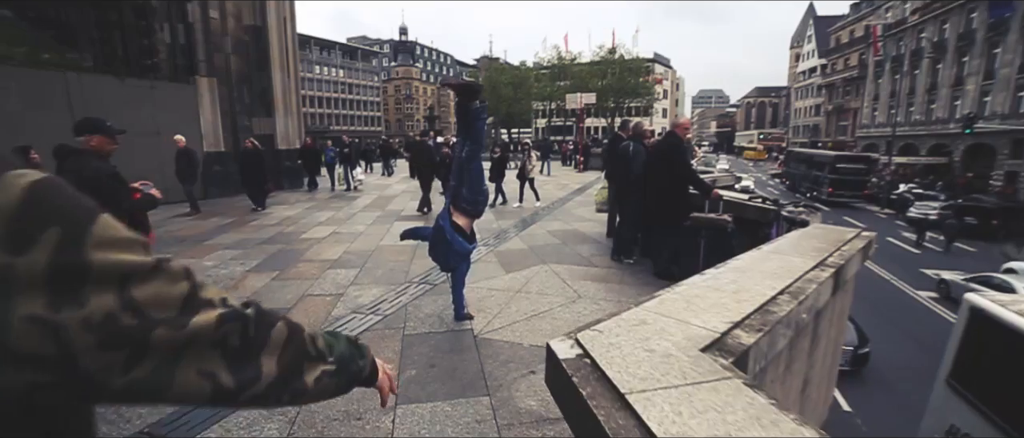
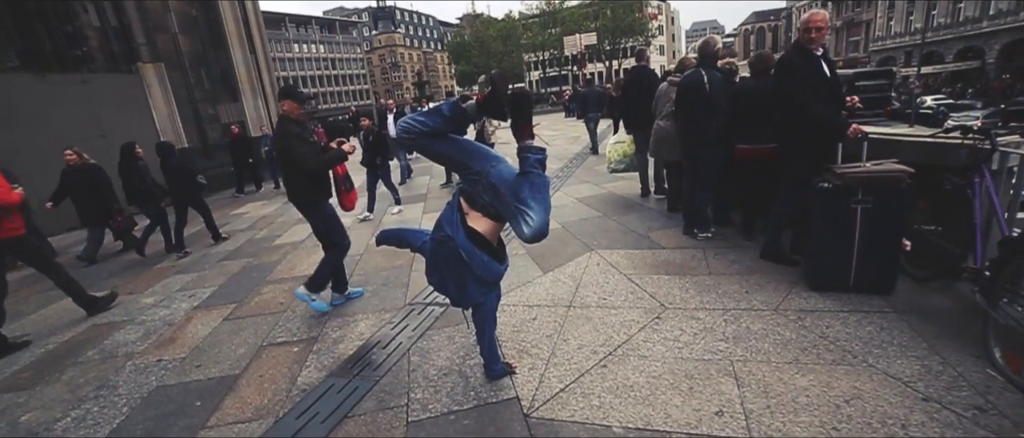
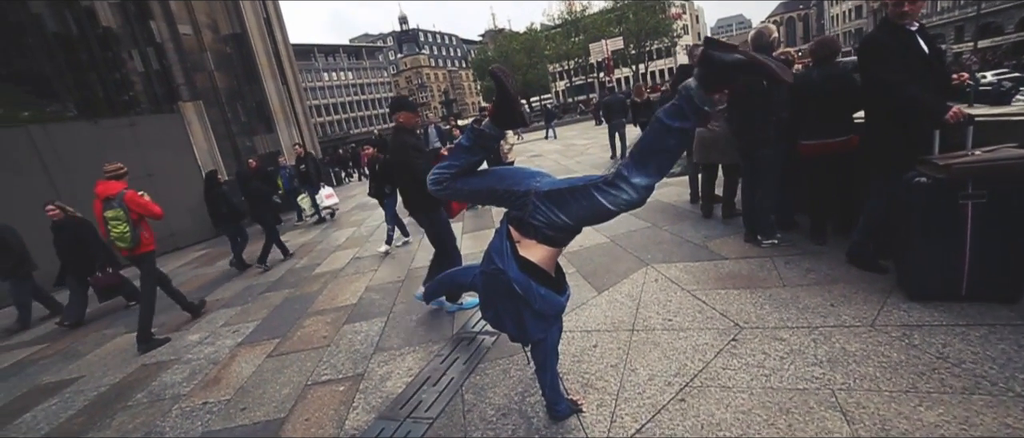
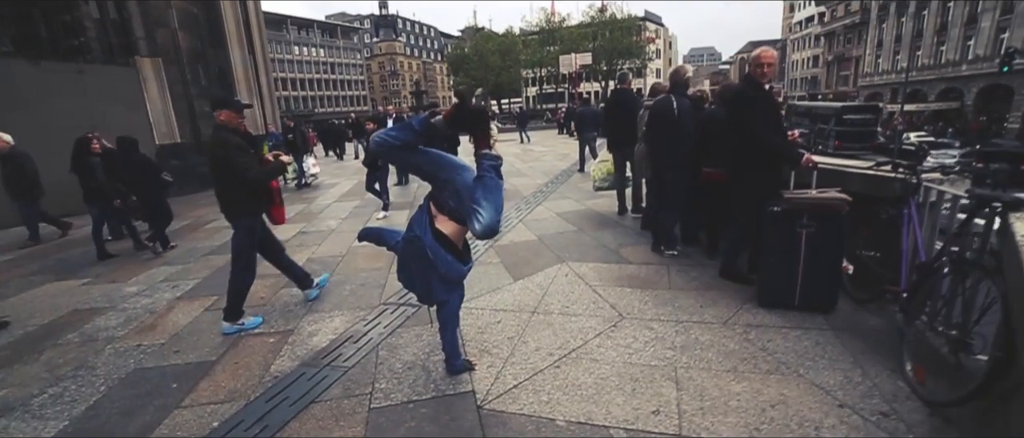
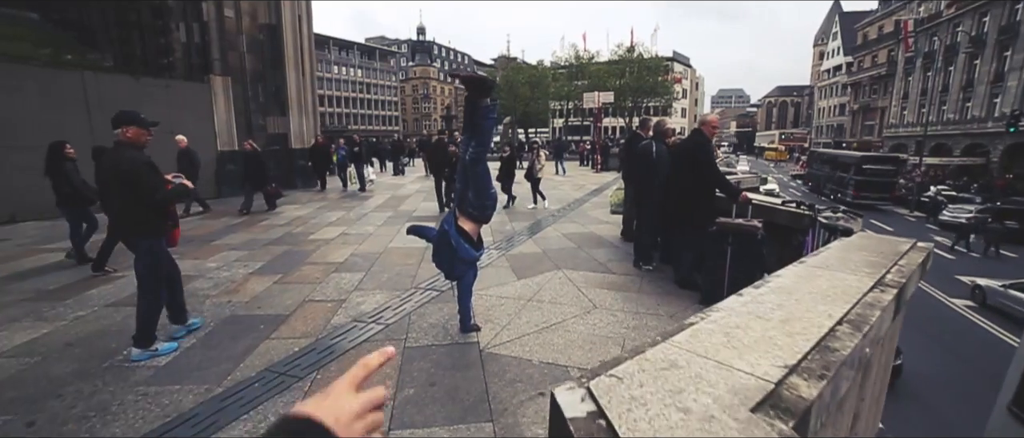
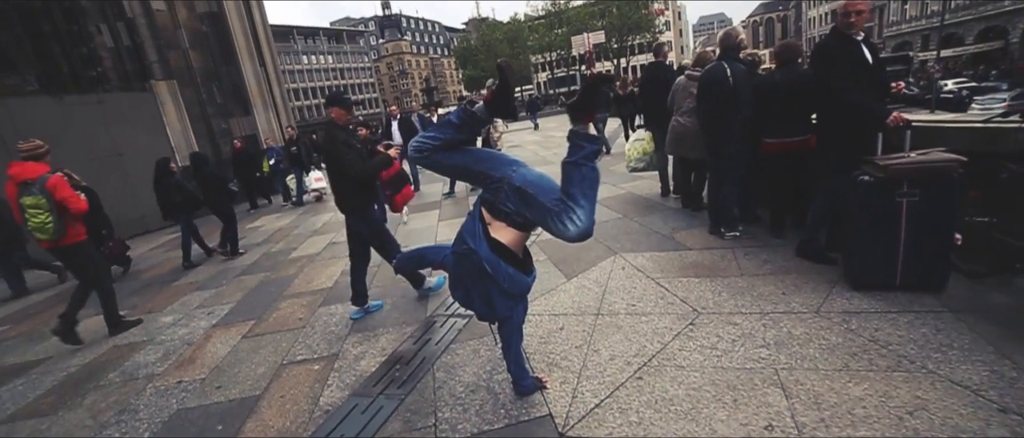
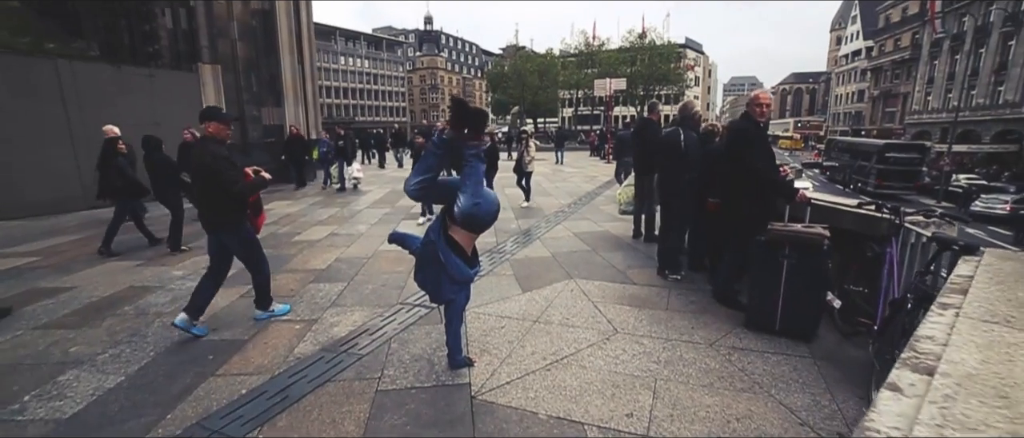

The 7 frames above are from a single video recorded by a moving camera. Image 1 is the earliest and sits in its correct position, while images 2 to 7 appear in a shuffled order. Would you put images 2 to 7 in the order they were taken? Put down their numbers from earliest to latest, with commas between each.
5, 7, 4, 2, 6, 3
